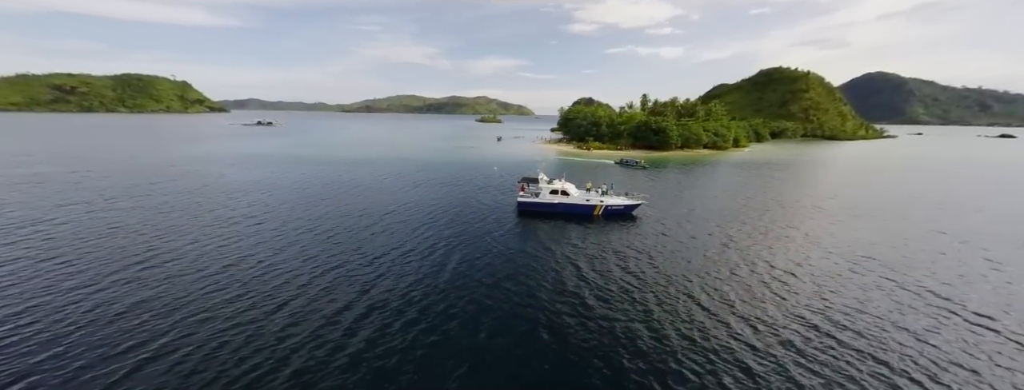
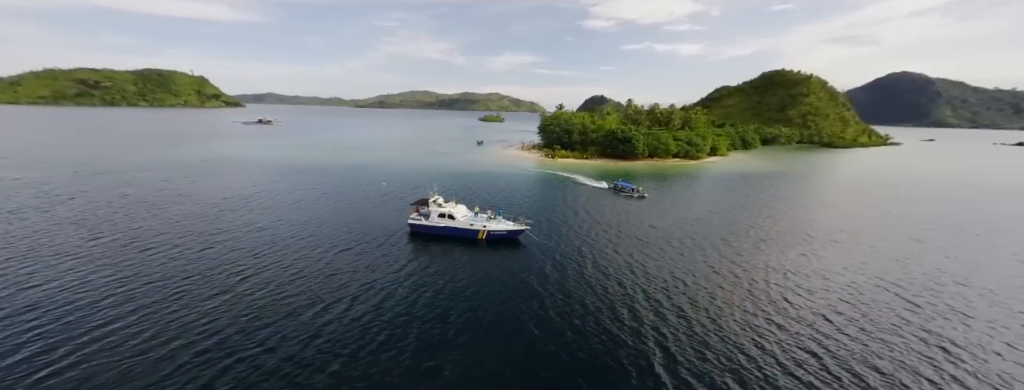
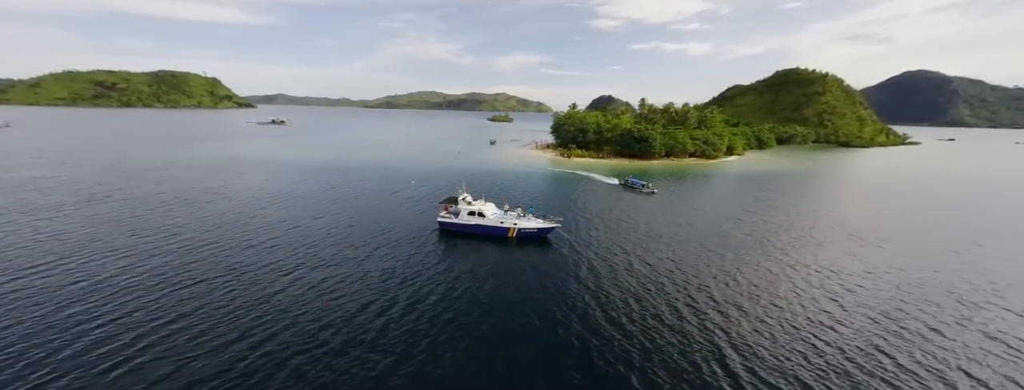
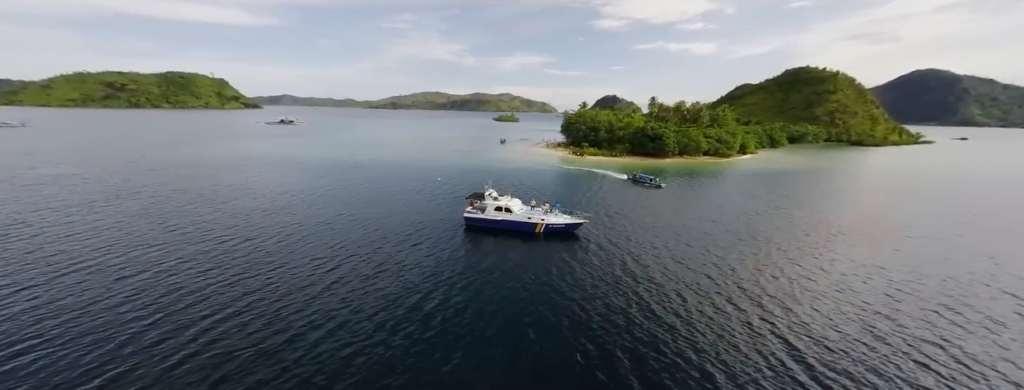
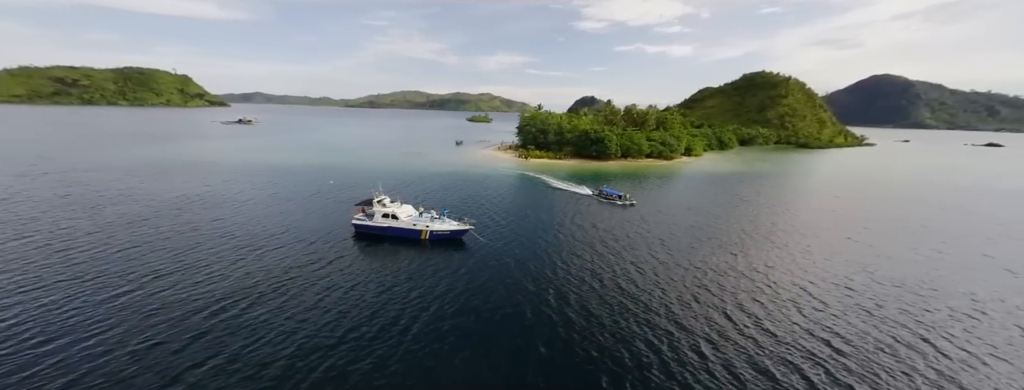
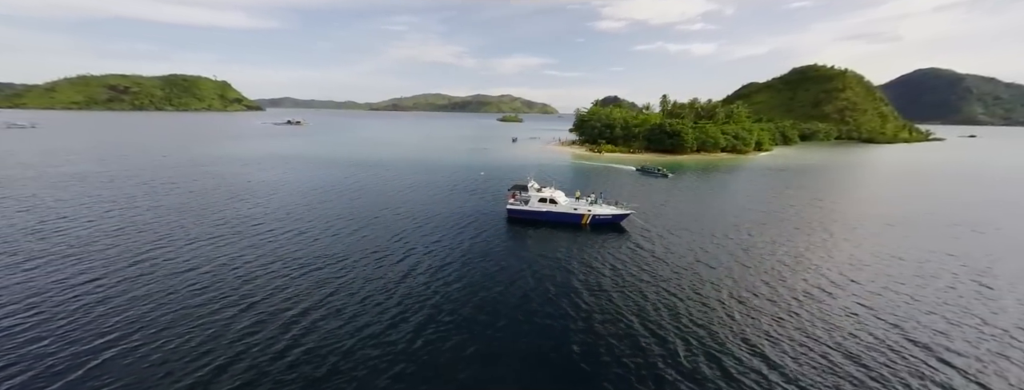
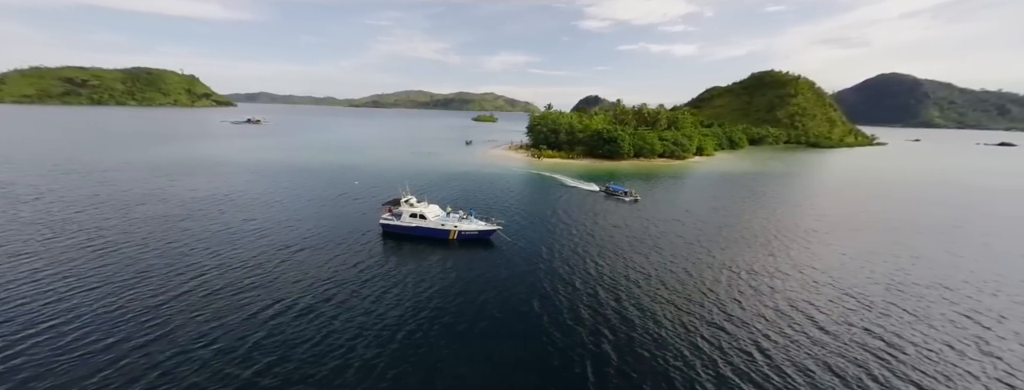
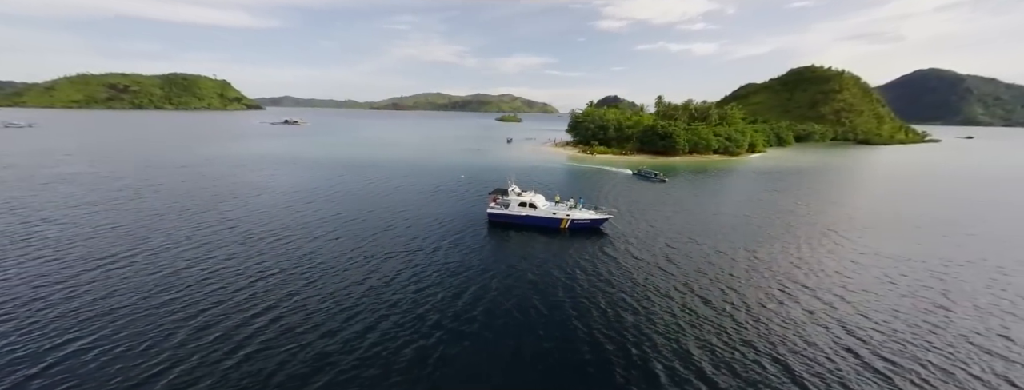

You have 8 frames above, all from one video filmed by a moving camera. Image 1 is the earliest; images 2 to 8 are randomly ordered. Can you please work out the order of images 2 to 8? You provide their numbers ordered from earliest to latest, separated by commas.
6, 8, 4, 3, 2, 7, 5
